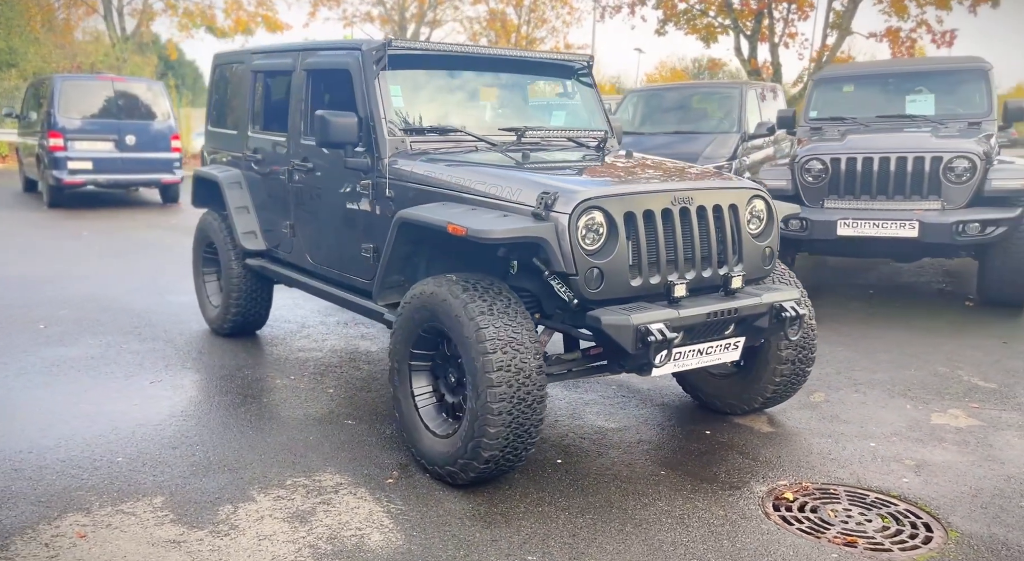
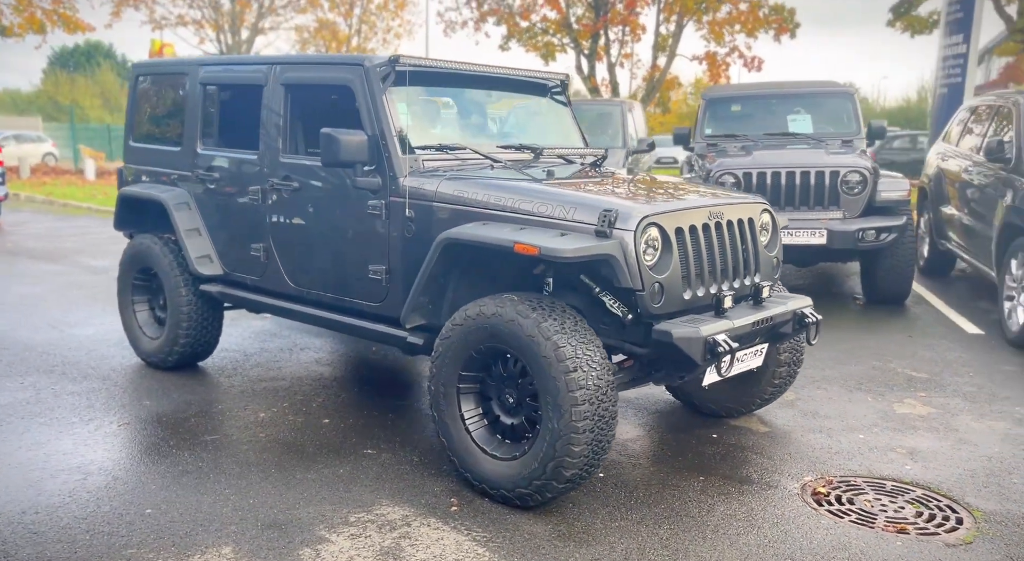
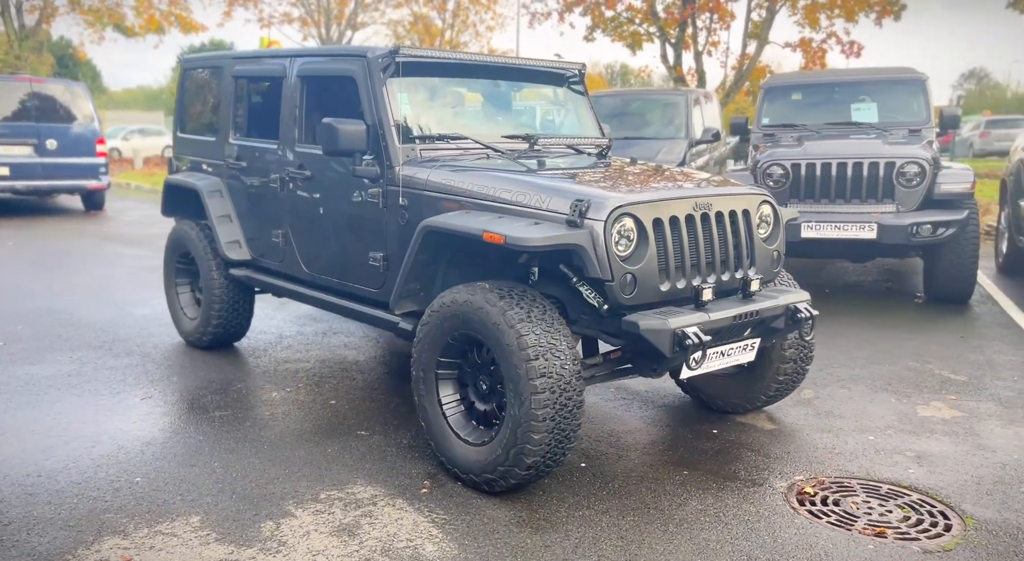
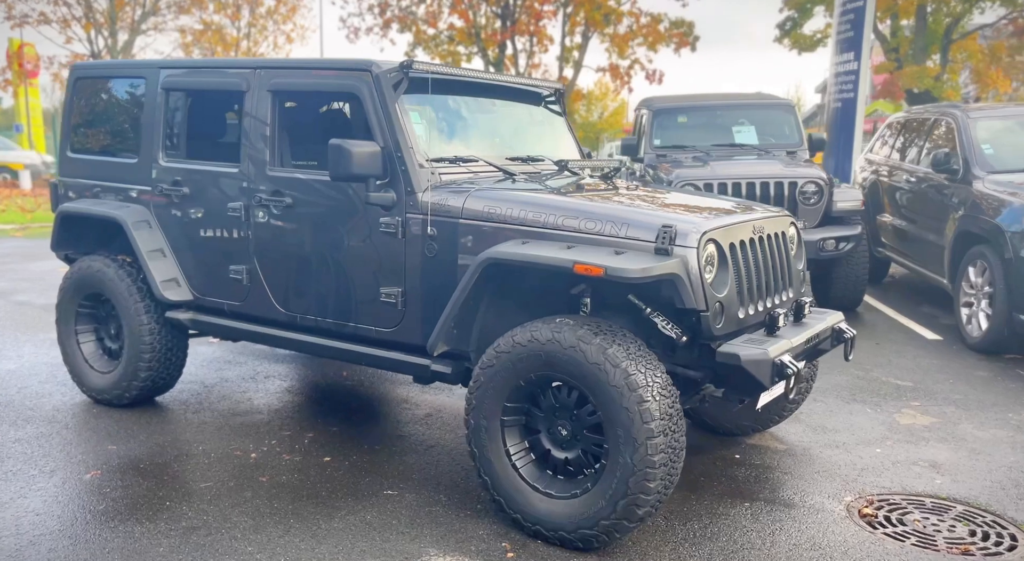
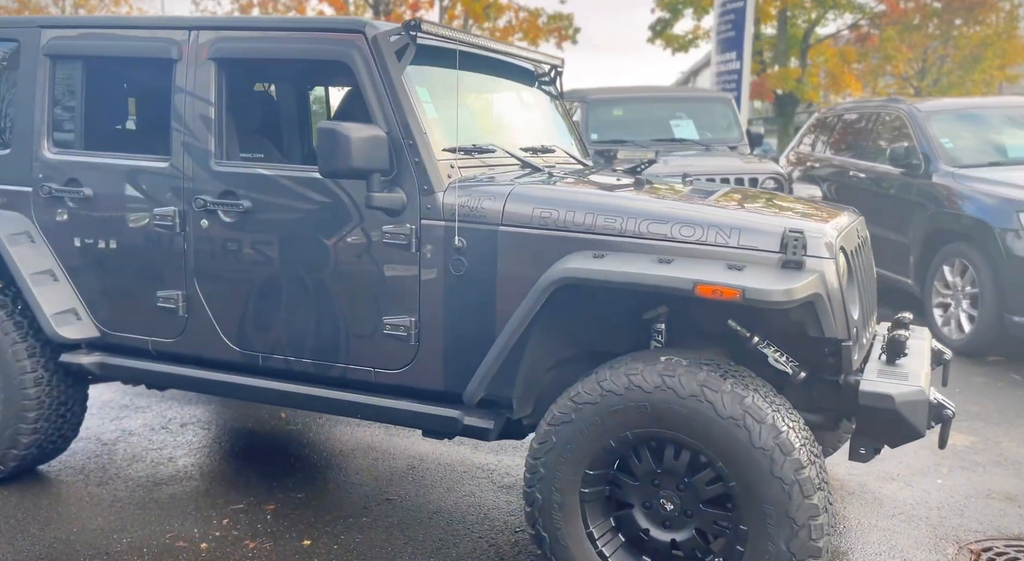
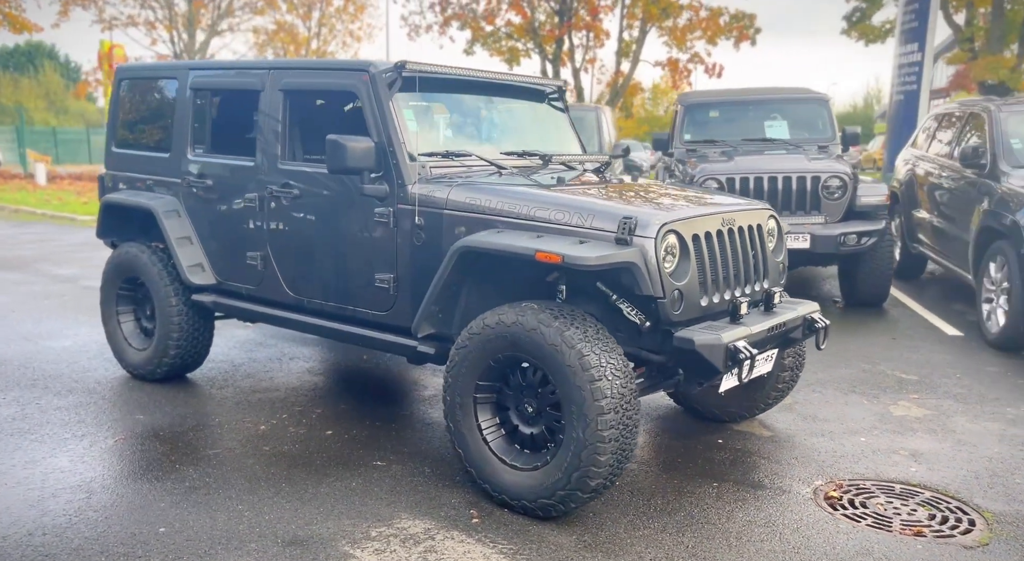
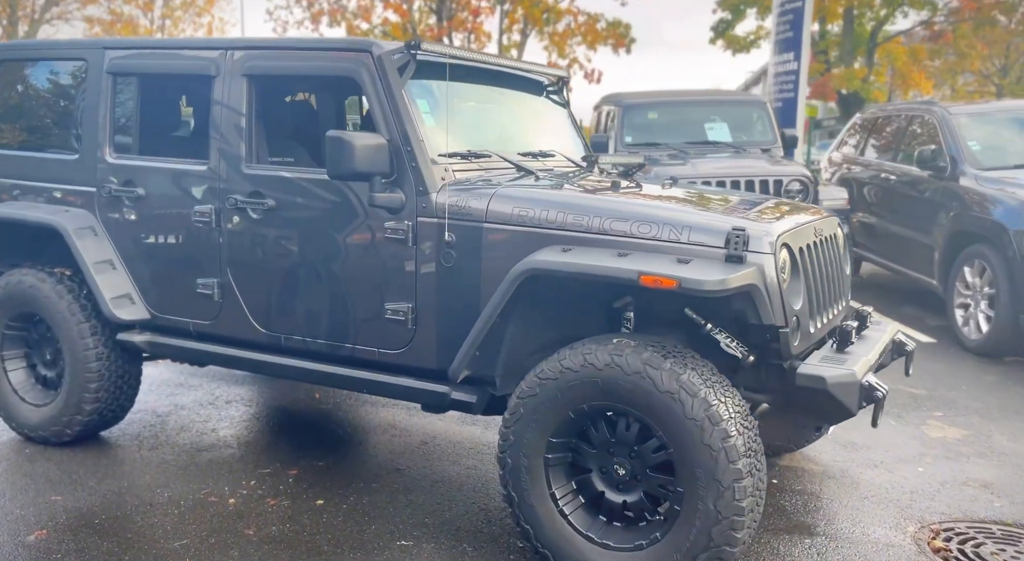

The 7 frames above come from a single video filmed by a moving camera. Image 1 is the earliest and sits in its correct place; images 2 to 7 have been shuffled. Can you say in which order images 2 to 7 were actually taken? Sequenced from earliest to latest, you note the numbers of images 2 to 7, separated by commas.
3, 2, 6, 4, 7, 5
